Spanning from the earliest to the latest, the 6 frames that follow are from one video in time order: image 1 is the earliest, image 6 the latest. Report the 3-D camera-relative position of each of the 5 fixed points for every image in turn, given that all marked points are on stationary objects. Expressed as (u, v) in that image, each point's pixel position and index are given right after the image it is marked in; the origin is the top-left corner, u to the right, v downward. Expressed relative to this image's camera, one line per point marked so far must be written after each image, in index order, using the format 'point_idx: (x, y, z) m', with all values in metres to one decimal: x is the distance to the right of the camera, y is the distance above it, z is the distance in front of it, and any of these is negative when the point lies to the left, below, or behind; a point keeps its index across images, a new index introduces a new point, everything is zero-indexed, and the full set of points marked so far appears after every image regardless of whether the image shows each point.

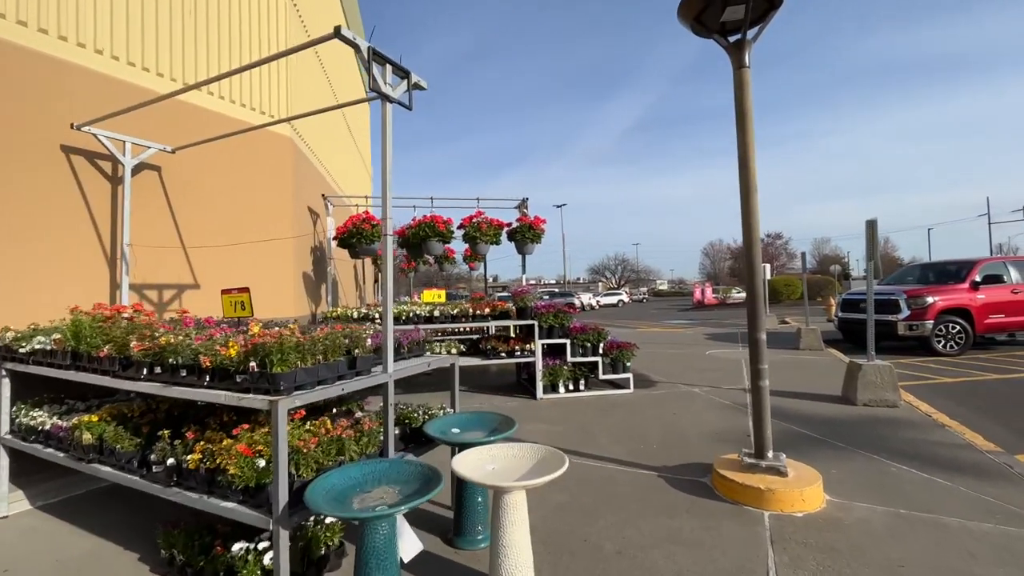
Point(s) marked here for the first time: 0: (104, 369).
0: (-2.9, -0.6, +3.2) m
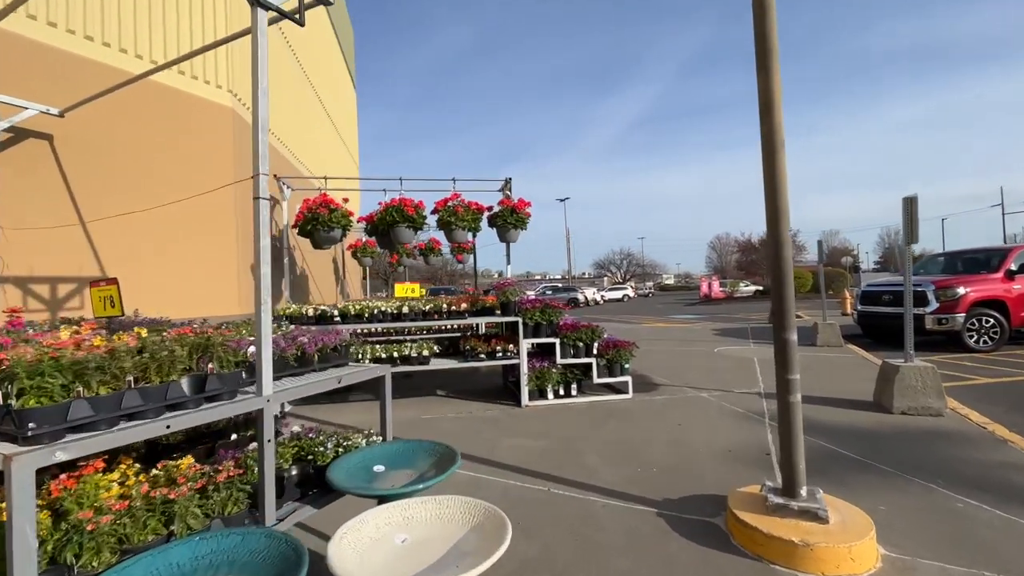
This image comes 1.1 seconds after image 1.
0: (-3.2, -0.5, +2.3) m
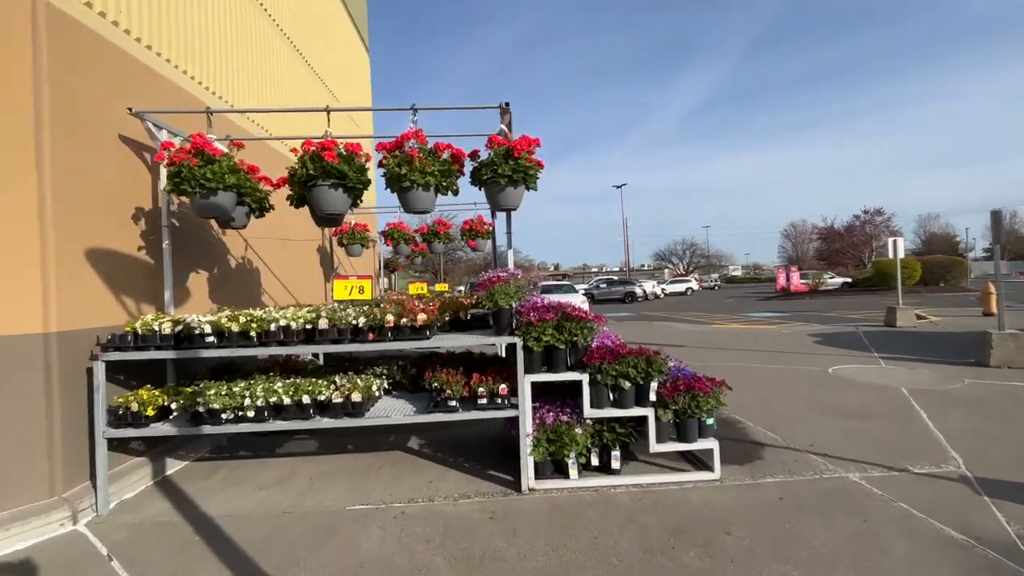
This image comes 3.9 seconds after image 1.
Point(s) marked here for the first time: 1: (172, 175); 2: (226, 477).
0: (-3.8, -0.6, -0.2) m
1: (-3.0, +1.0, +4.2) m
2: (-2.9, -1.9, +4.6) m
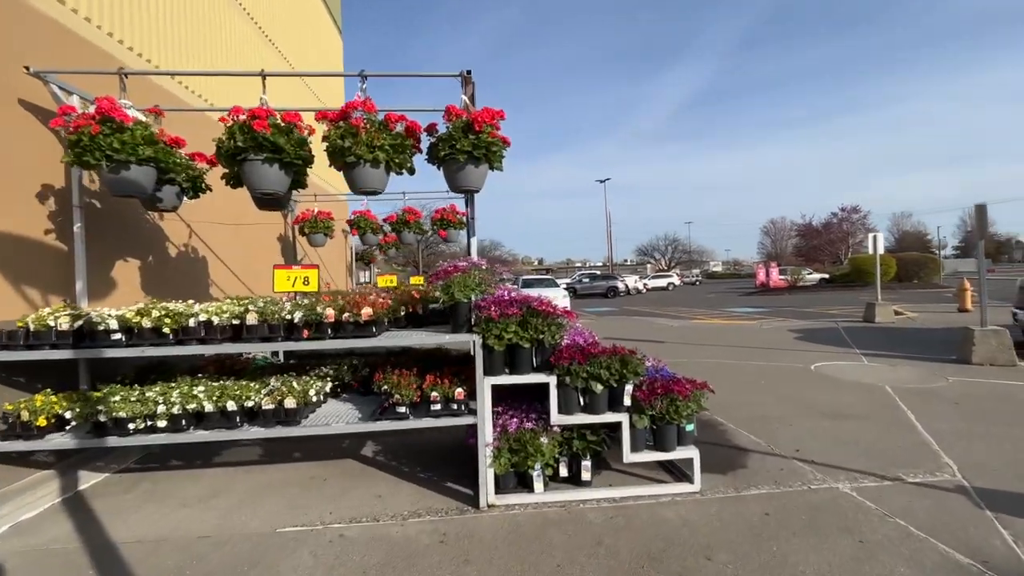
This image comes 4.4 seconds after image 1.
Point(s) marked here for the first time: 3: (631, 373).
0: (-4.0, -0.5, -0.7) m
1: (-3.3, +1.1, +3.6) m
2: (-3.2, -1.8, +4.1) m
3: (+0.9, -0.7, +3.6) m
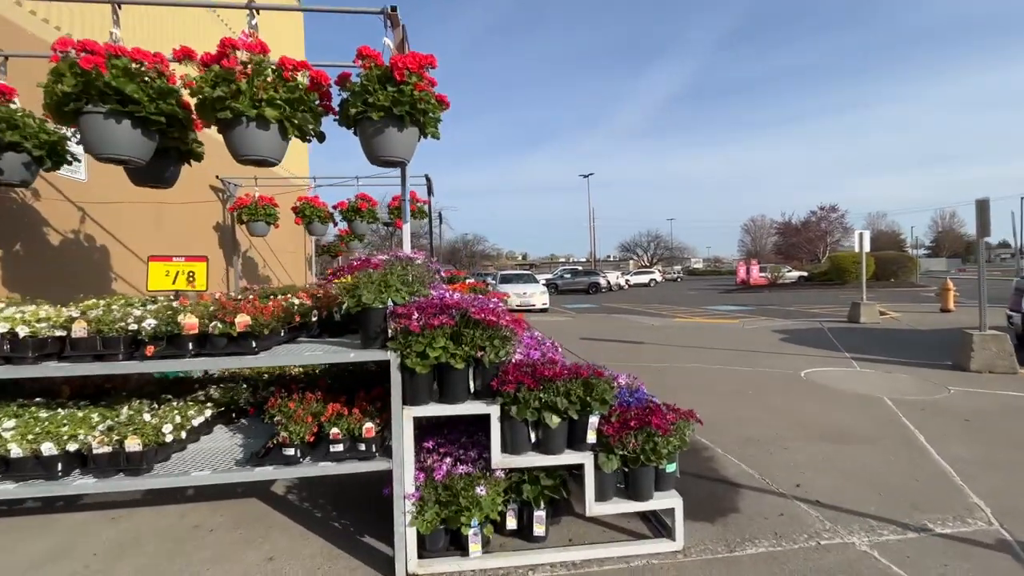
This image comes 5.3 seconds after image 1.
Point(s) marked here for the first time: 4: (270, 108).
0: (-4.2, -0.6, -1.7) m
1: (-3.7, +1.1, +2.6) m
2: (-3.7, -1.8, +3.1) m
3: (+0.5, -0.7, +2.8) m
4: (-1.4, +1.1, +2.8) m
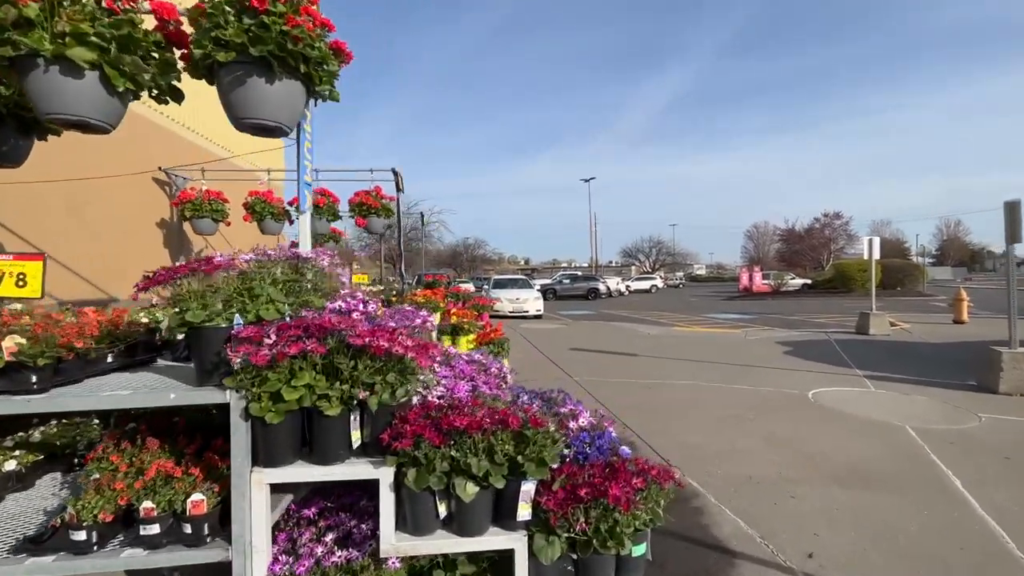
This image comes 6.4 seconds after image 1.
0: (-4.7, -0.5, -2.5) m
1: (-4.1, +1.1, +1.8) m
2: (-4.1, -1.8, +2.3) m
3: (+0.1, -0.7, +2.0) m
4: (-1.9, +1.0, +2.0) m
